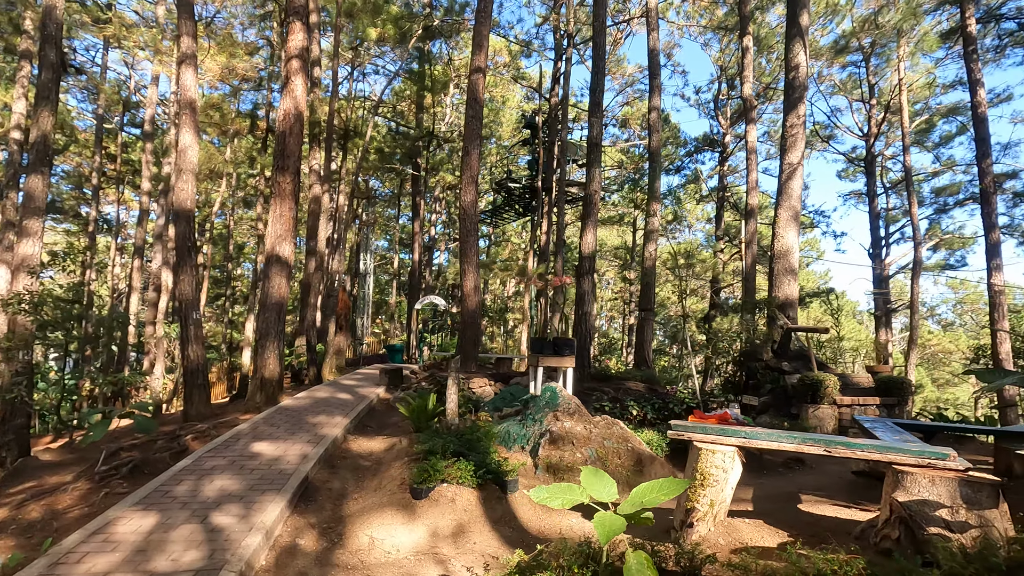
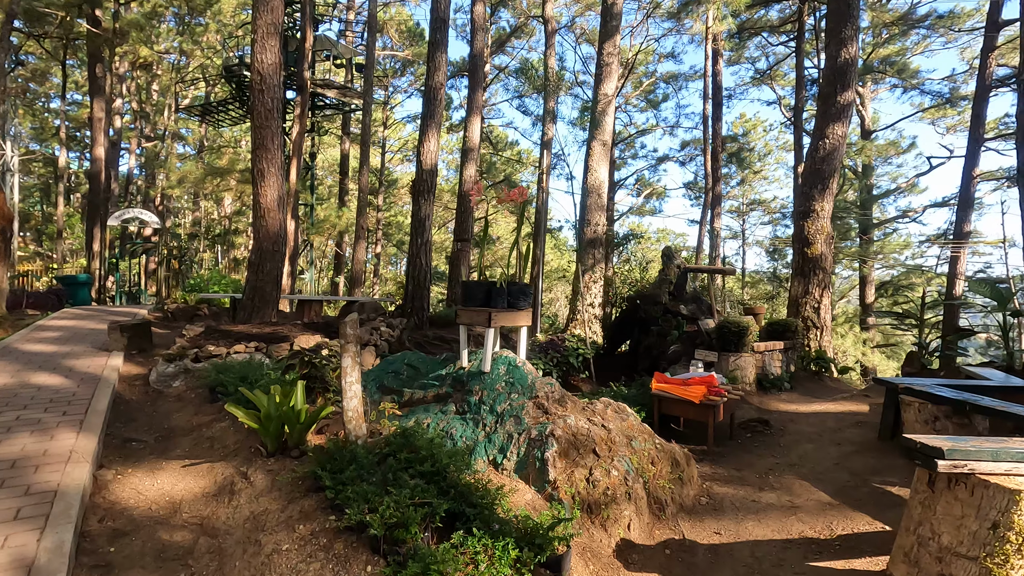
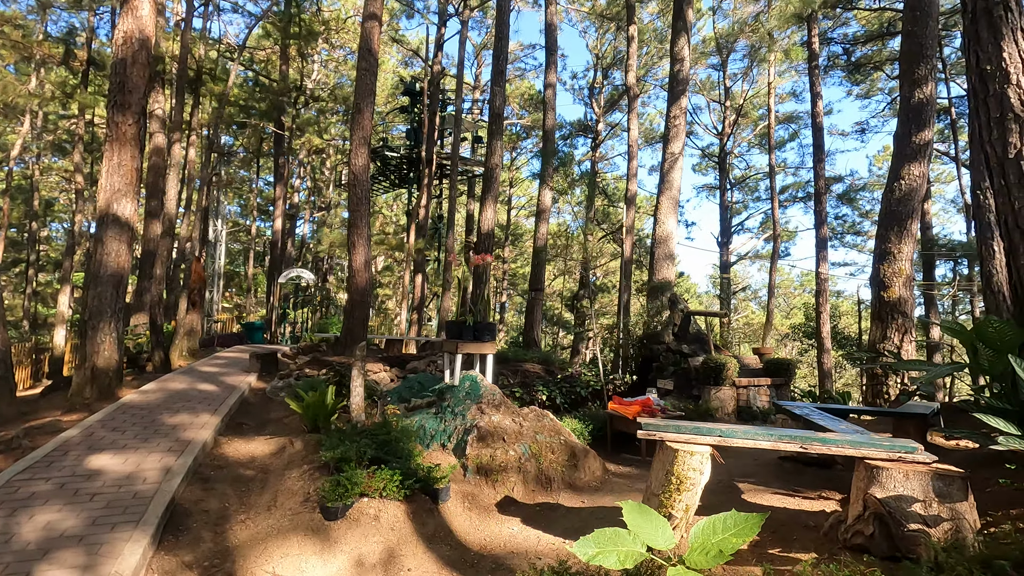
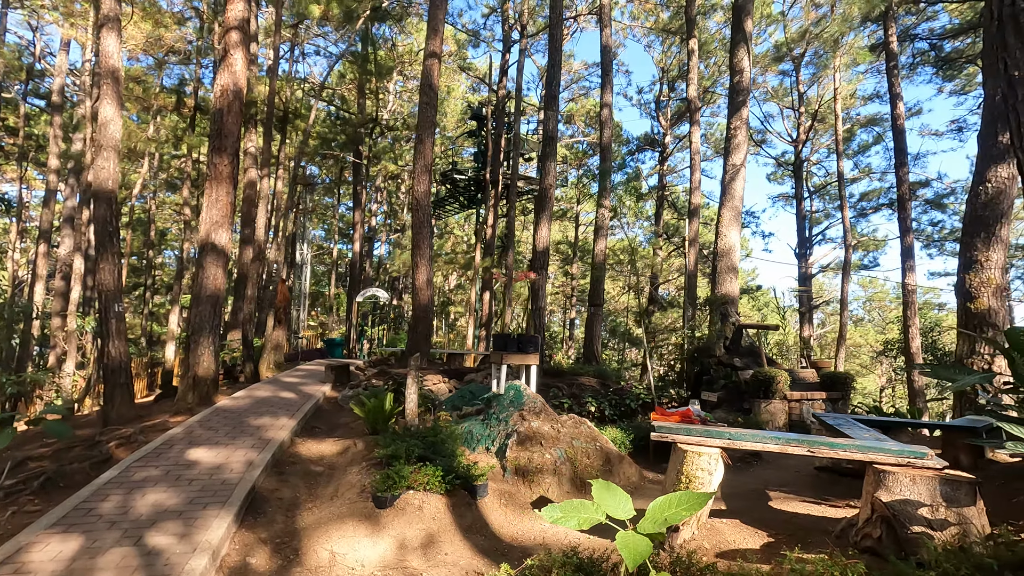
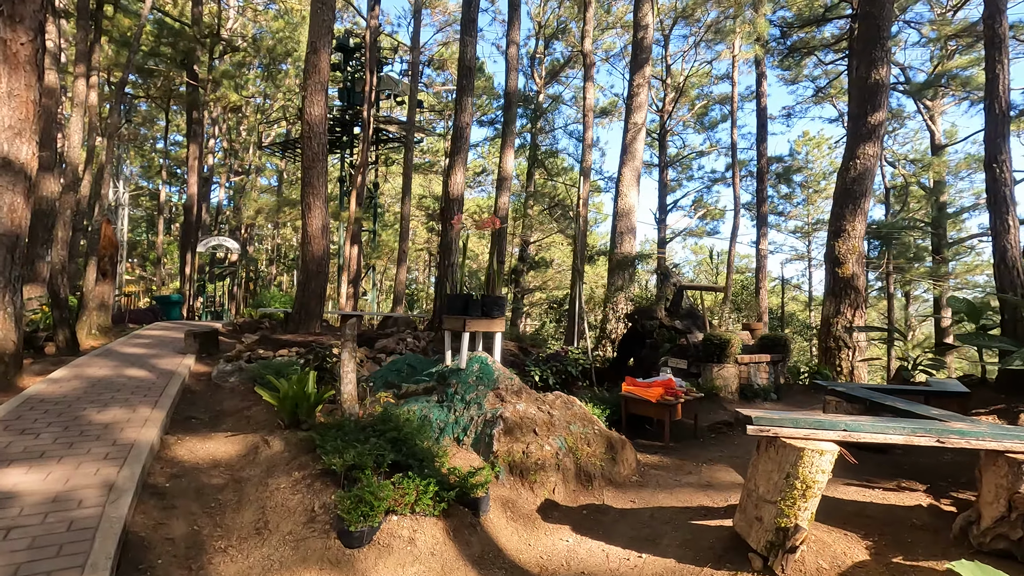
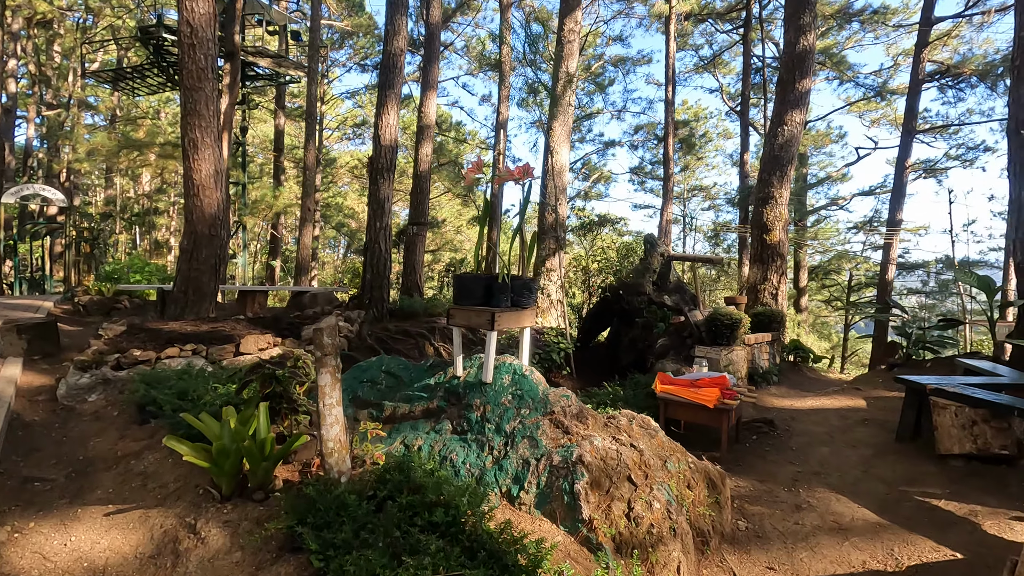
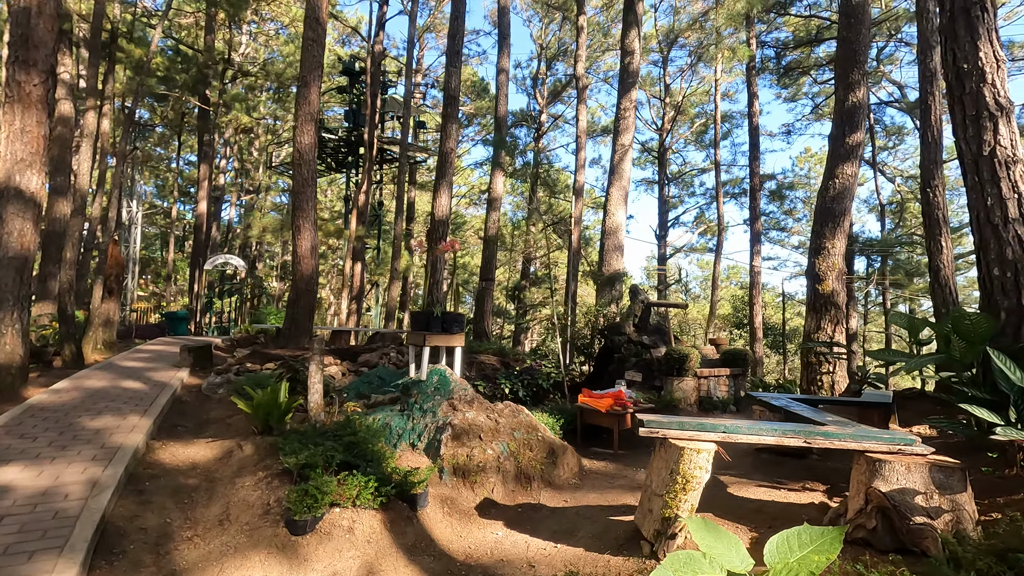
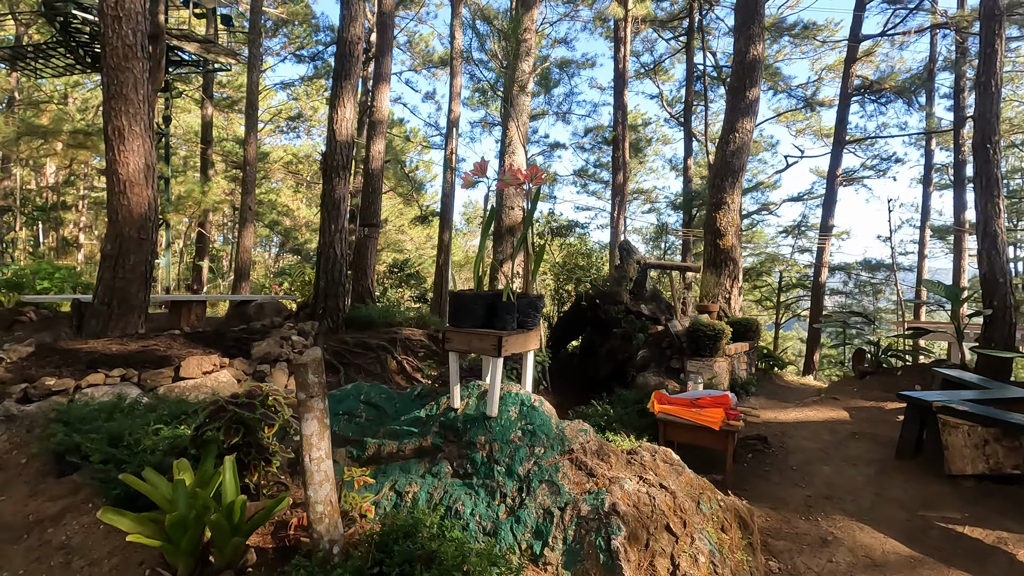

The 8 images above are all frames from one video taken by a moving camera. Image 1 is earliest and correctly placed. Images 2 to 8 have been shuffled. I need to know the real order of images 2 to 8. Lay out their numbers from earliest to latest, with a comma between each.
4, 3, 7, 5, 2, 6, 8
